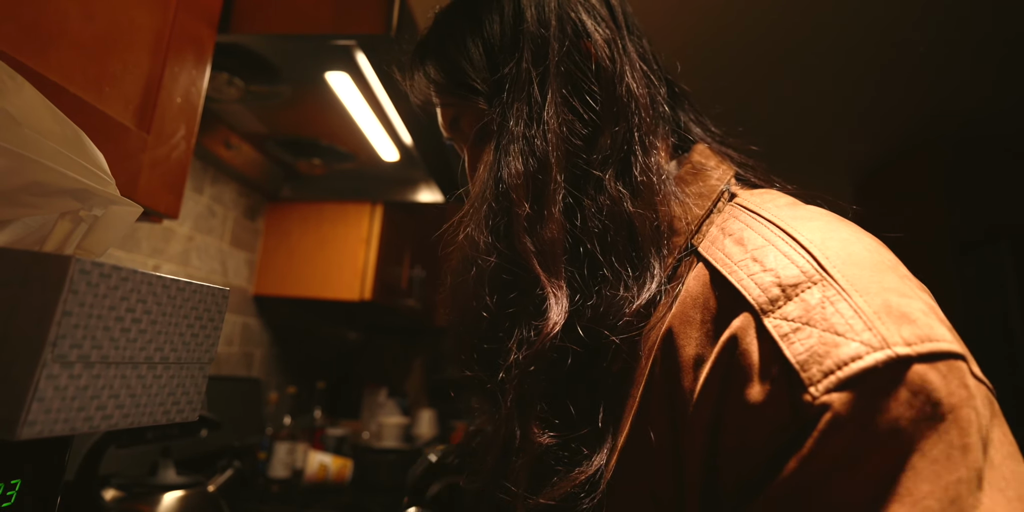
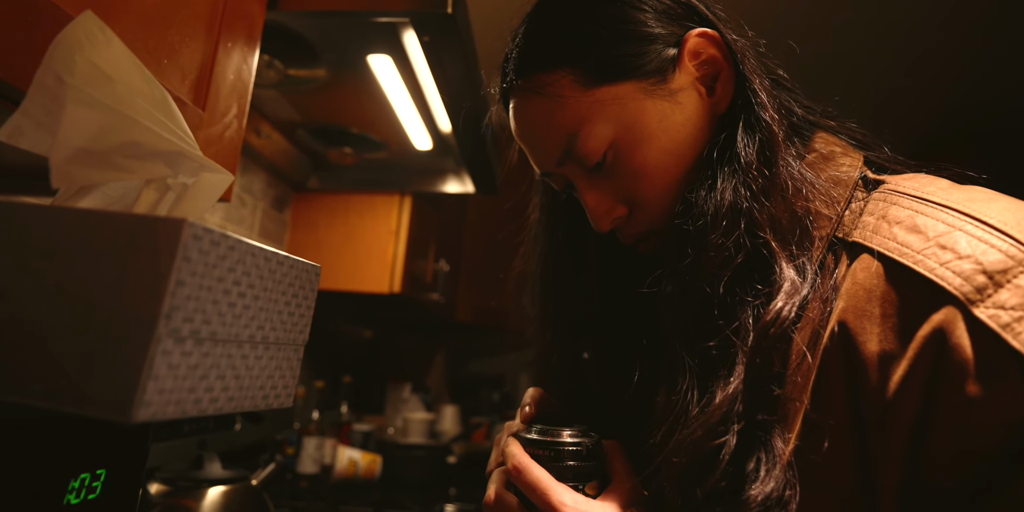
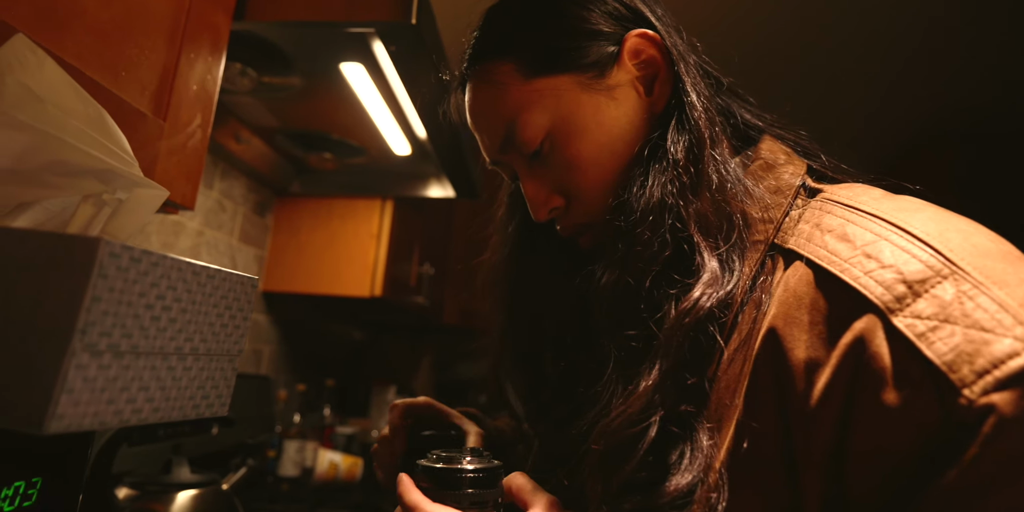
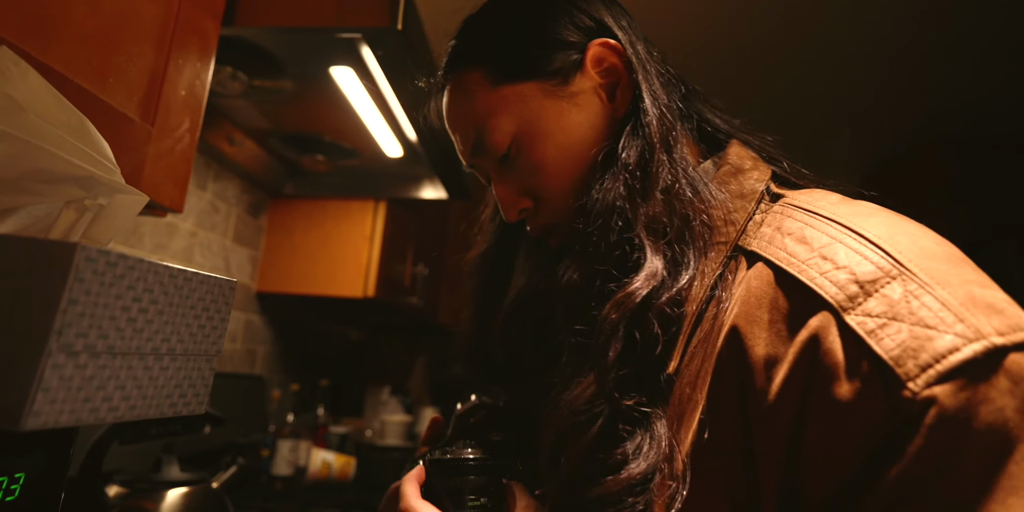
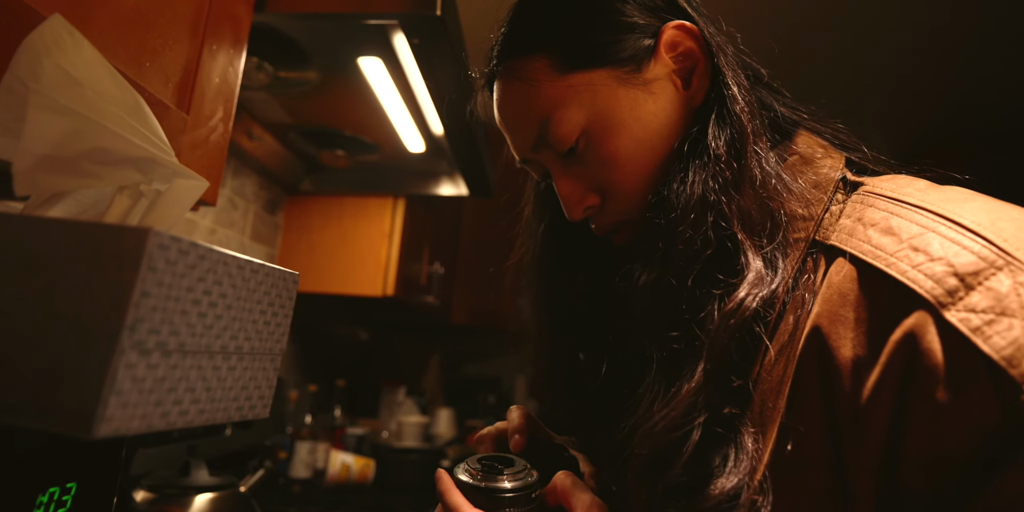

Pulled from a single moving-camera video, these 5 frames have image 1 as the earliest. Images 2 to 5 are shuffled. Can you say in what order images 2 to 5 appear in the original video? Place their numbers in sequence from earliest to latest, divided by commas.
4, 3, 5, 2
